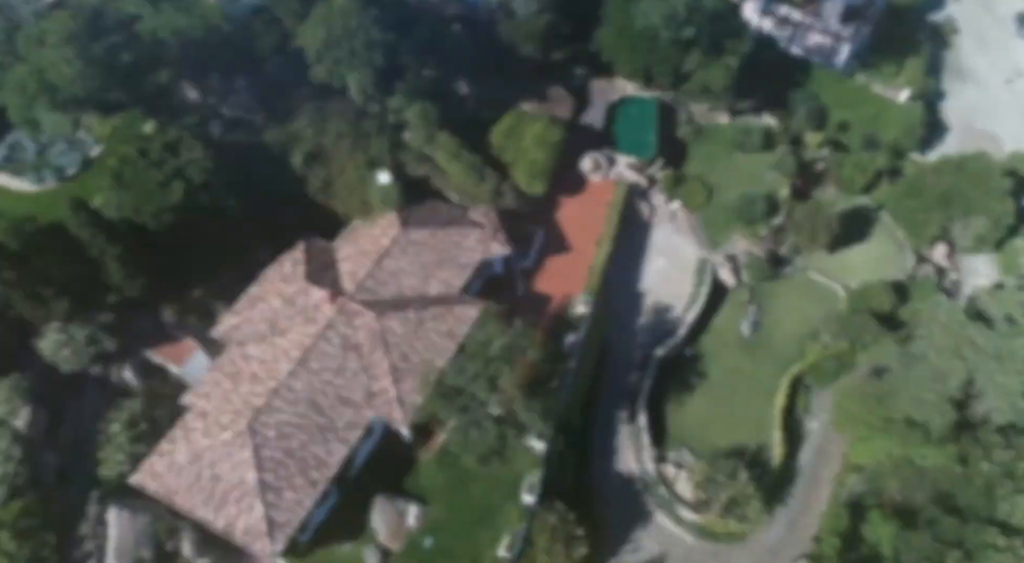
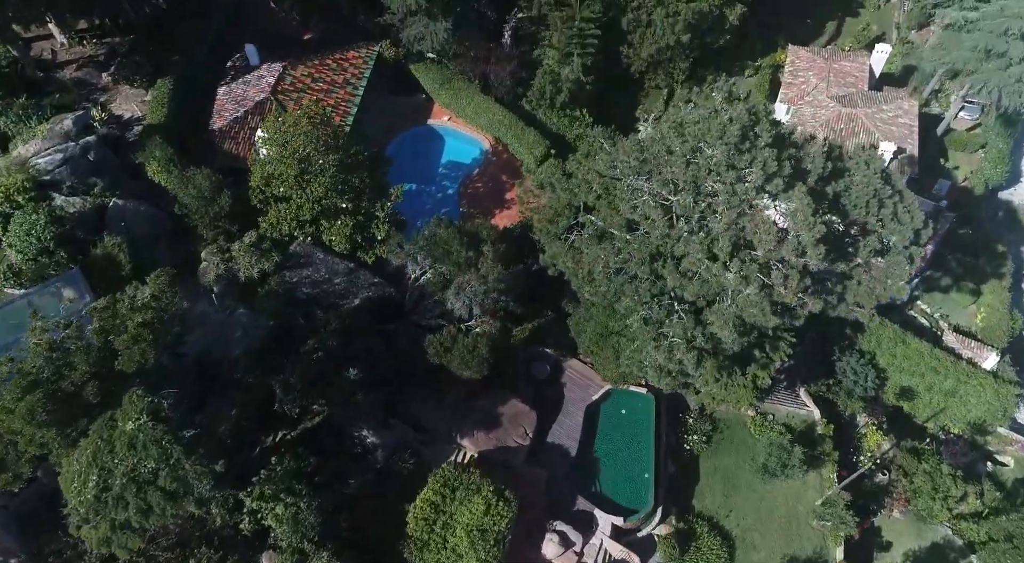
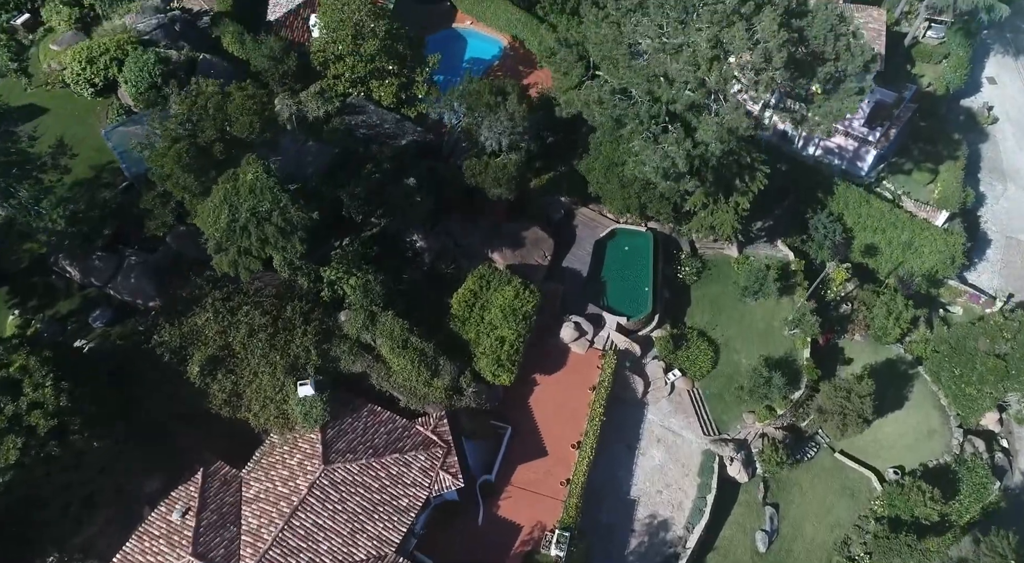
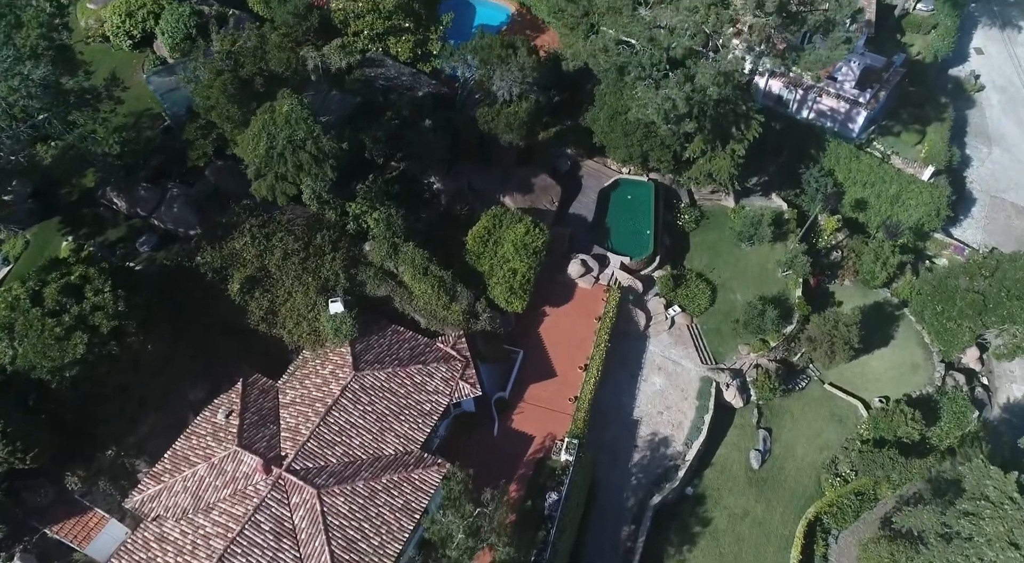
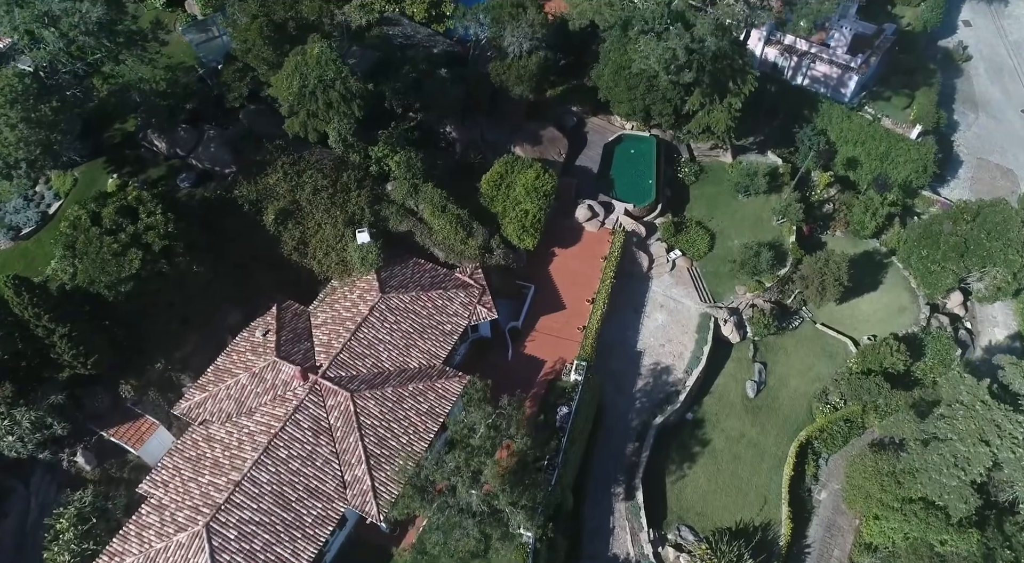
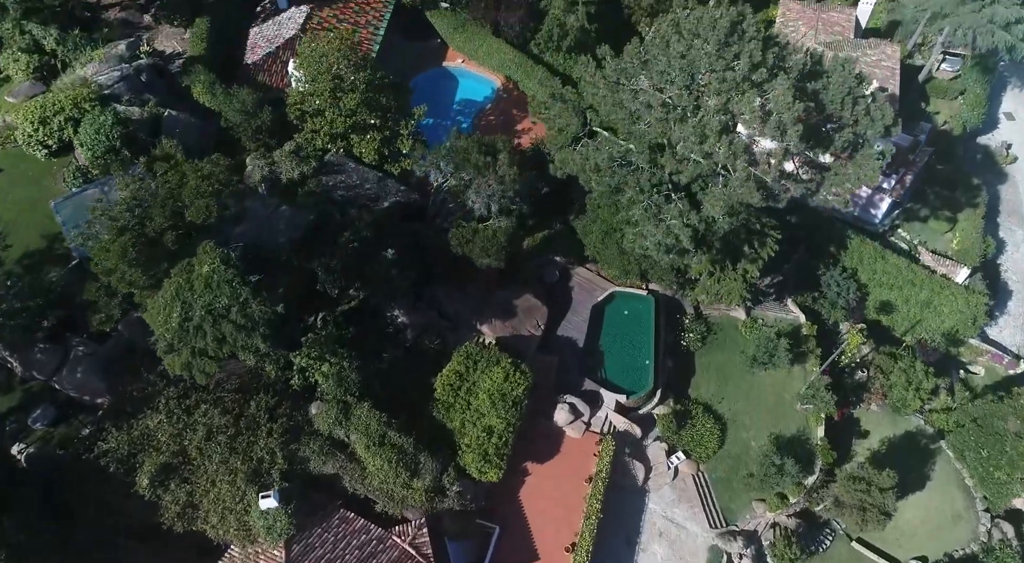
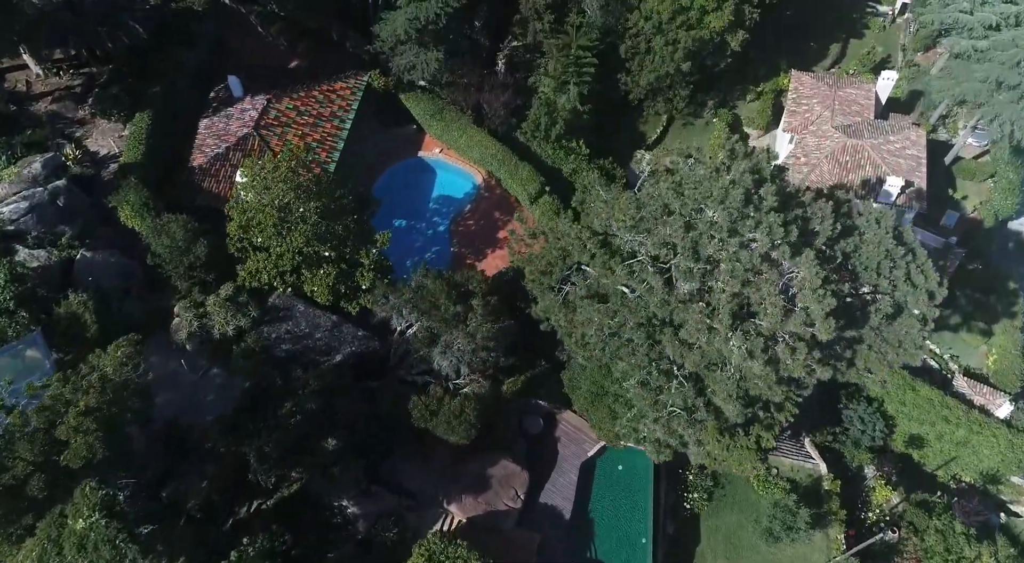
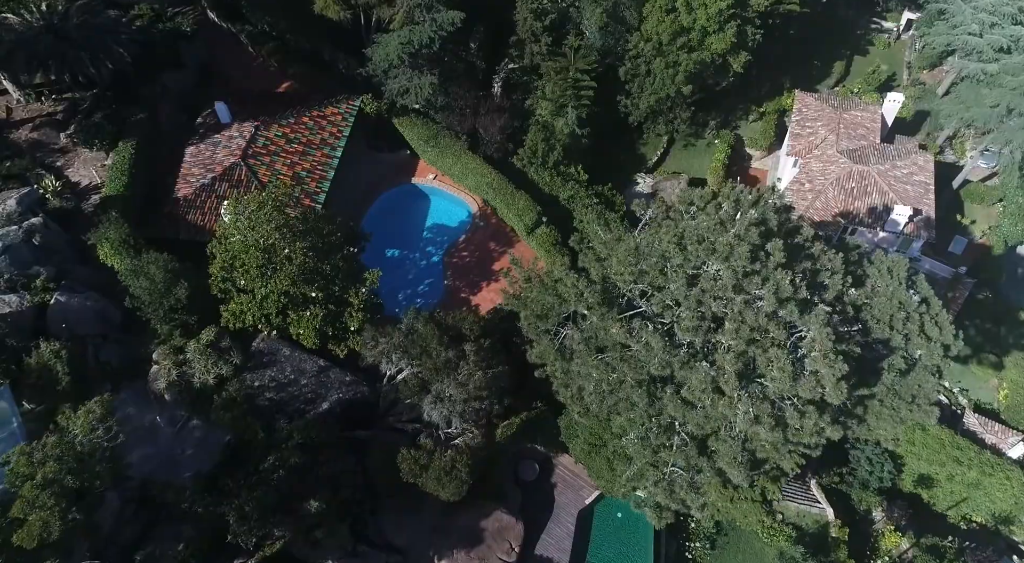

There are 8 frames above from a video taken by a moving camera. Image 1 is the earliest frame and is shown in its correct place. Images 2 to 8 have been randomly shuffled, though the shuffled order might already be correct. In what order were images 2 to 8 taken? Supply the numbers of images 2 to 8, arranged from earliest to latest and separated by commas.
5, 4, 3, 6, 2, 7, 8
